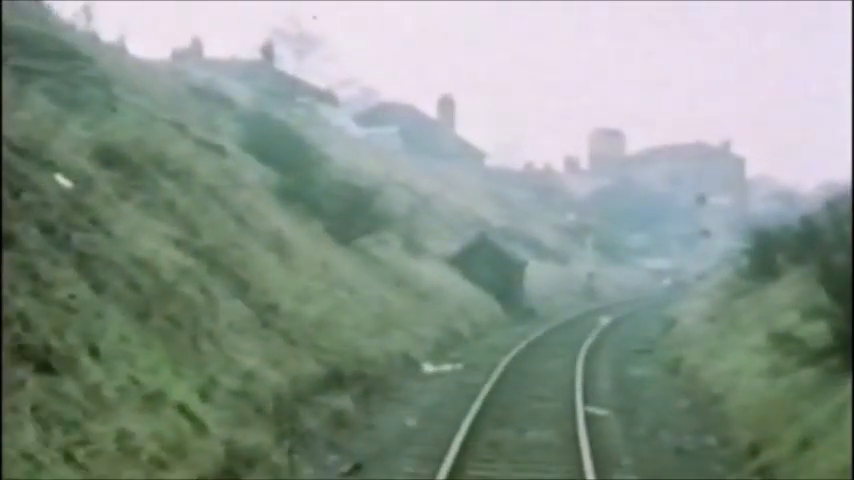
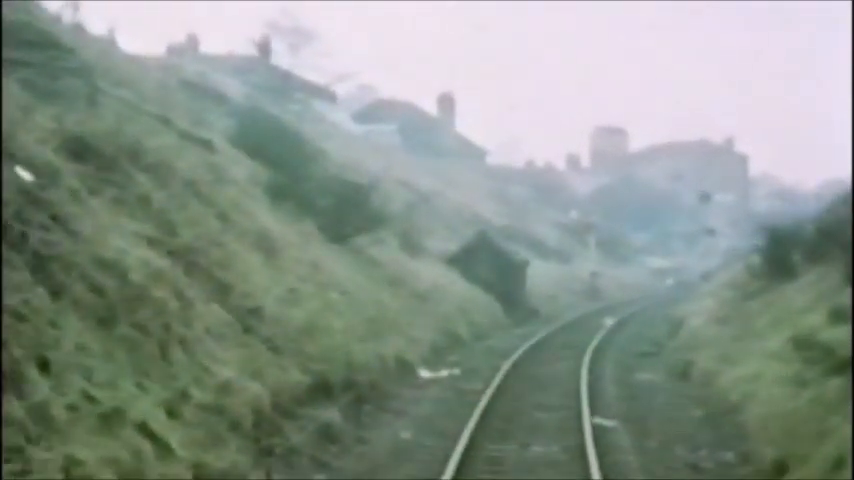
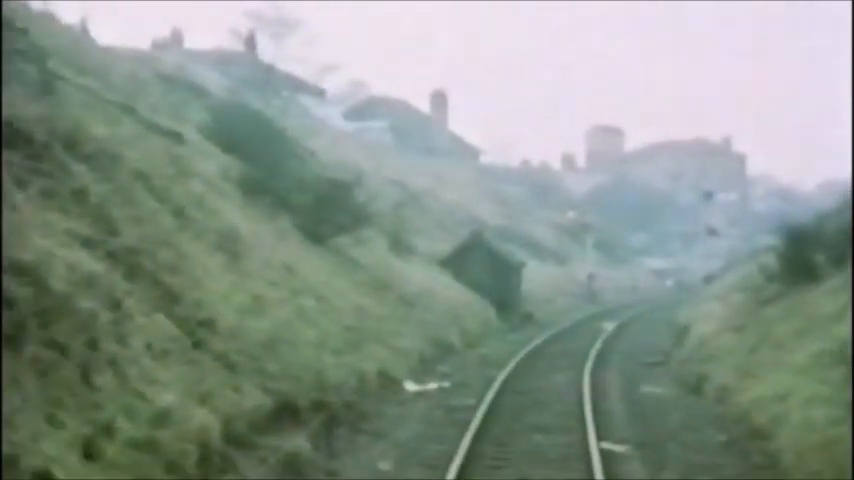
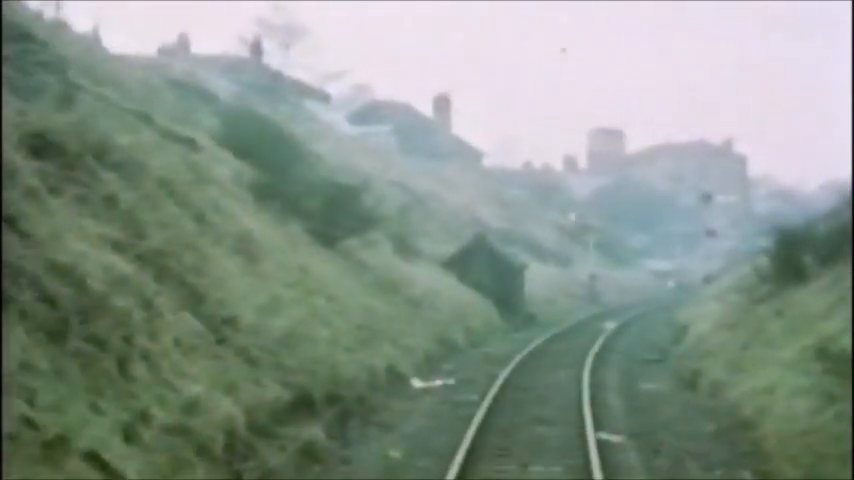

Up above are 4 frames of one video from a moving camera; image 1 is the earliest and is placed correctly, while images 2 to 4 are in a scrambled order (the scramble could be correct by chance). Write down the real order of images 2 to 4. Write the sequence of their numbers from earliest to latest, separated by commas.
2, 4, 3
